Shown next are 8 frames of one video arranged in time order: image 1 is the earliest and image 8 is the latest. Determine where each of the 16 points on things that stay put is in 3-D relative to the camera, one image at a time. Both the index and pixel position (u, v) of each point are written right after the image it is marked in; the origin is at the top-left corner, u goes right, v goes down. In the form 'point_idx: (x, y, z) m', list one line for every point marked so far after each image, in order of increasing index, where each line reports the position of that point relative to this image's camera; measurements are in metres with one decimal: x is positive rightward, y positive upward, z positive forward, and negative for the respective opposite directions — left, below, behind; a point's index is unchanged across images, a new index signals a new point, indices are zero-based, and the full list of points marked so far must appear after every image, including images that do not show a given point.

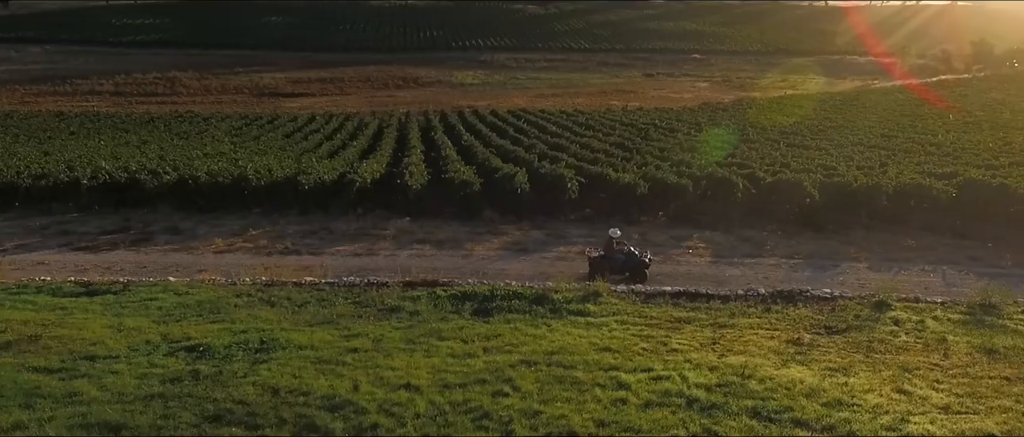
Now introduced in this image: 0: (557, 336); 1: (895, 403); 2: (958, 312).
0: (+0.9, -2.3, +12.6) m
1: (+5.6, -2.7, +9.5) m
2: (+9.8, -2.0, +14.1) m
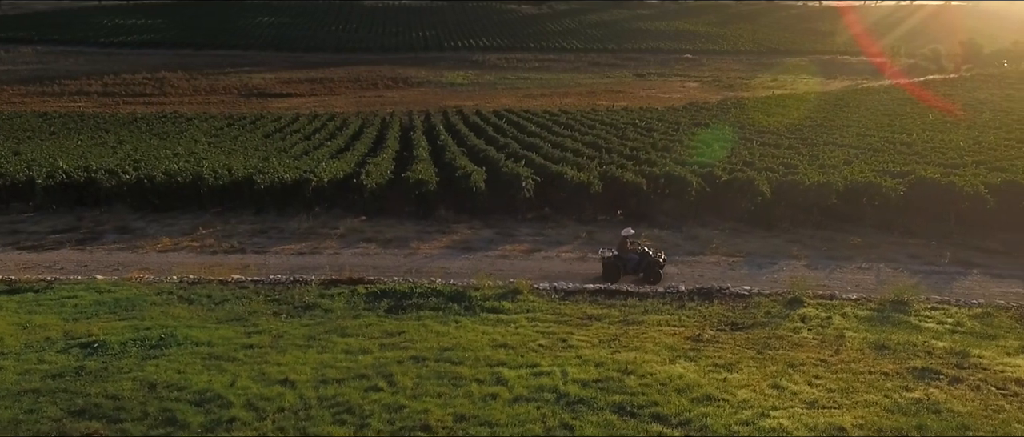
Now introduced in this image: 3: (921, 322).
0: (-1.0, -2.3, +12.7) m
1: (+3.8, -2.7, +9.6) m
2: (+7.9, -2.0, +14.2) m
3: (+8.6, -2.2, +13.3) m
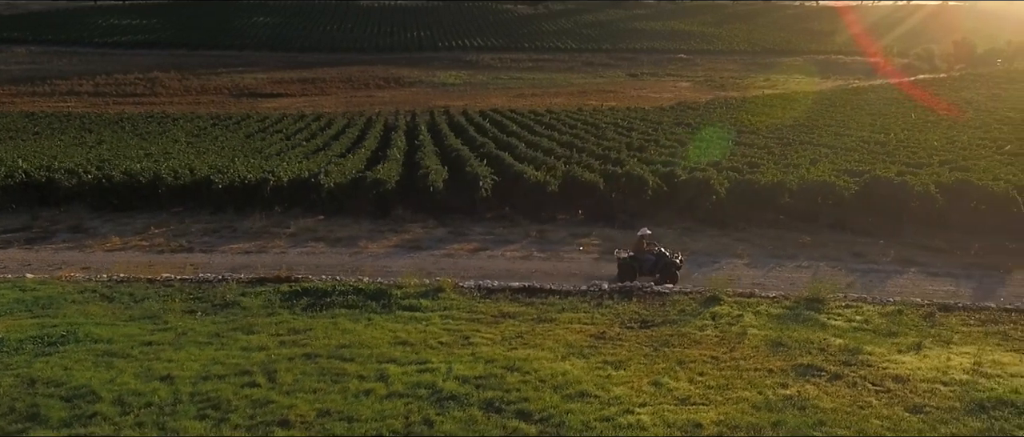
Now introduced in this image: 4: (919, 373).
0: (-2.9, -2.2, +12.8) m
1: (+1.9, -2.7, +9.7) m
2: (+6.0, -2.0, +14.3) m
3: (+6.7, -2.1, +13.4) m
4: (+6.5, -2.5, +10.4) m
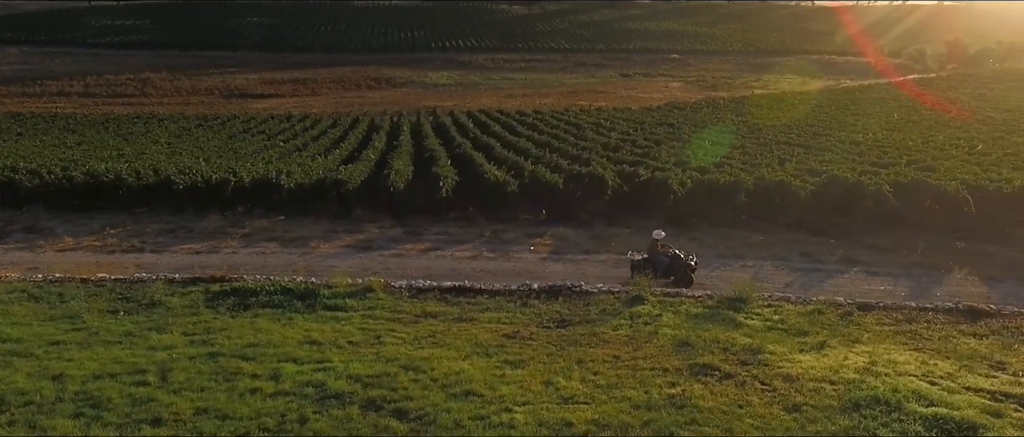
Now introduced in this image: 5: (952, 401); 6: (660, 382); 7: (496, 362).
0: (-4.6, -2.2, +12.9) m
1: (+0.2, -2.7, +9.8) m
2: (+4.3, -2.0, +14.4) m
3: (+5.0, -2.1, +13.4) m
4: (+4.8, -2.5, +10.5) m
5: (+6.3, -2.6, +9.3) m
6: (+2.4, -2.6, +10.3) m
7: (-0.3, -2.5, +11.1) m
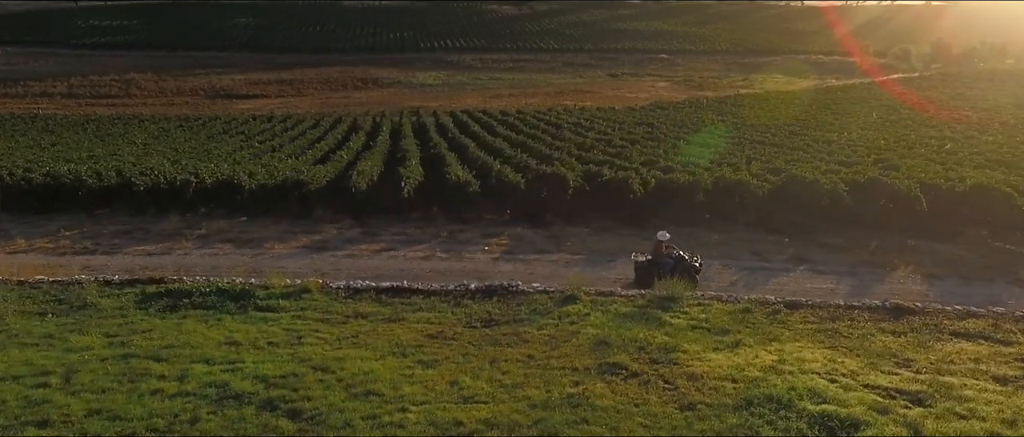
0: (-6.1, -2.3, +12.9) m
1: (-1.3, -2.7, +9.8) m
2: (+2.7, -2.0, +14.5) m
3: (+3.4, -2.1, +13.5) m
4: (+3.3, -2.5, +10.6) m
5: (+4.8, -2.6, +9.4) m
6: (+0.9, -2.6, +10.3) m
7: (-1.8, -2.5, +11.2) m
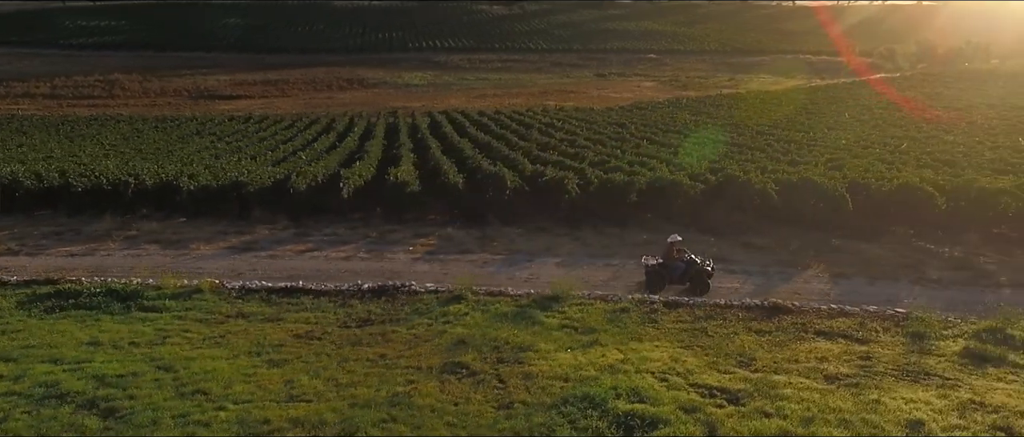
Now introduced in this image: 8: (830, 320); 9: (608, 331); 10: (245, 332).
0: (-8.8, -2.3, +13.0) m
1: (-4.0, -2.7, +9.9) m
2: (+0.1, -2.0, +14.5) m
3: (+0.8, -2.1, +13.6) m
4: (+0.7, -2.5, +10.7) m
5: (+2.1, -2.6, +9.4) m
6: (-1.8, -2.6, +10.4) m
7: (-4.5, -2.5, +11.3) m
8: (+6.6, -2.1, +13.4) m
9: (+1.9, -2.2, +12.8) m
10: (-5.4, -2.3, +13.0) m
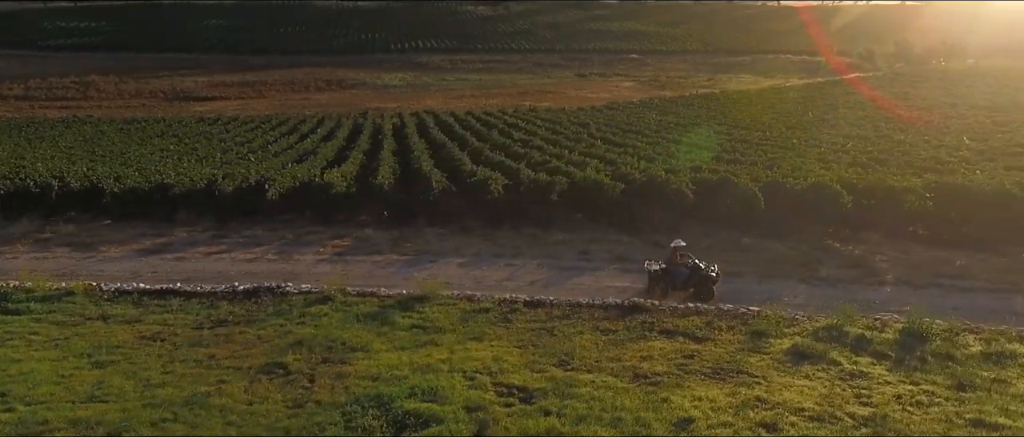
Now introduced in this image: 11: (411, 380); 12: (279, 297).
0: (-11.9, -2.3, +12.9) m
1: (-7.0, -2.7, +9.9) m
2: (-3.0, -2.0, +14.6) m
3: (-2.3, -2.1, +13.7) m
4: (-2.4, -2.5, +10.7) m
5: (-0.9, -2.6, +9.5) m
6: (-4.8, -2.6, +10.5) m
7: (-7.5, -2.5, +11.3) m
8: (+3.5, -2.1, +13.5) m
9: (-1.2, -2.3, +12.9) m
10: (-8.5, -2.4, +13.0) m
11: (-1.6, -2.6, +10.2) m
12: (-5.6, -1.9, +15.2) m
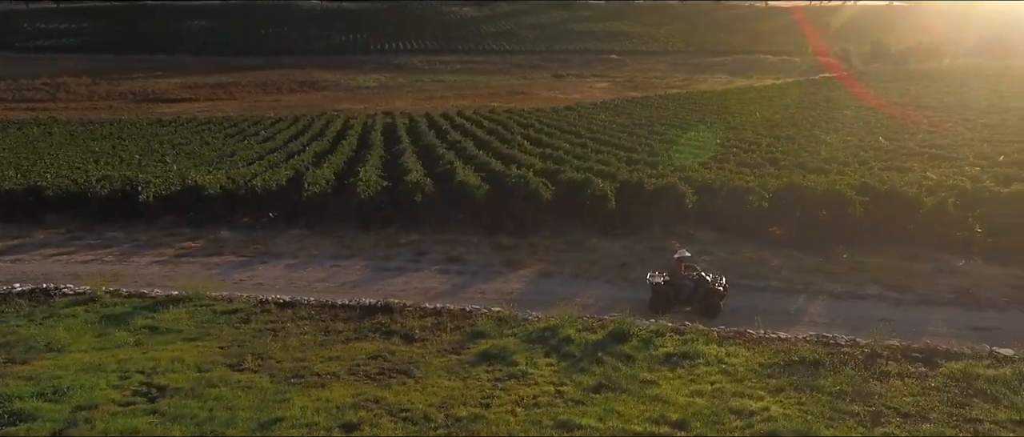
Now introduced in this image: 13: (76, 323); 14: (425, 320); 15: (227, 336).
0: (-17.4, -2.4, +13.0) m
1: (-12.6, -2.7, +10.0) m
2: (-8.6, -2.0, +14.6) m
3: (-7.9, -2.2, +13.7) m
4: (-8.0, -2.5, +10.8) m
5: (-6.5, -2.6, +9.5) m
6: (-10.4, -2.6, +10.5) m
7: (-13.1, -2.6, +11.3) m
8: (-2.0, -2.1, +13.5) m
9: (-6.7, -2.3, +12.9) m
10: (-14.1, -2.4, +13.1) m
11: (-7.2, -2.6, +10.2) m
12: (-11.1, -1.9, +15.3) m
13: (-9.4, -2.2, +13.6) m
14: (-1.8, -2.1, +13.5) m
15: (-5.6, -2.3, +12.7) m
